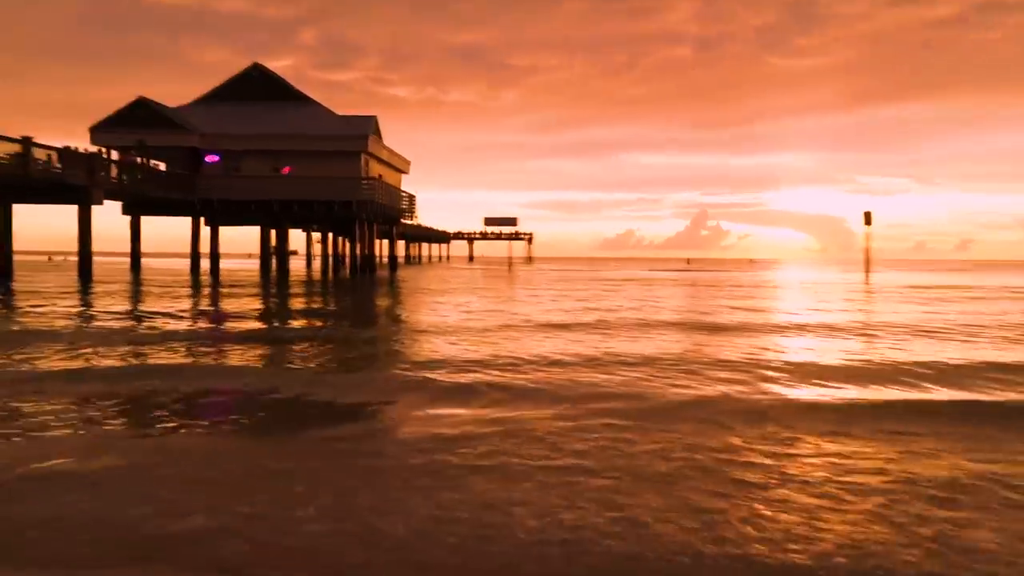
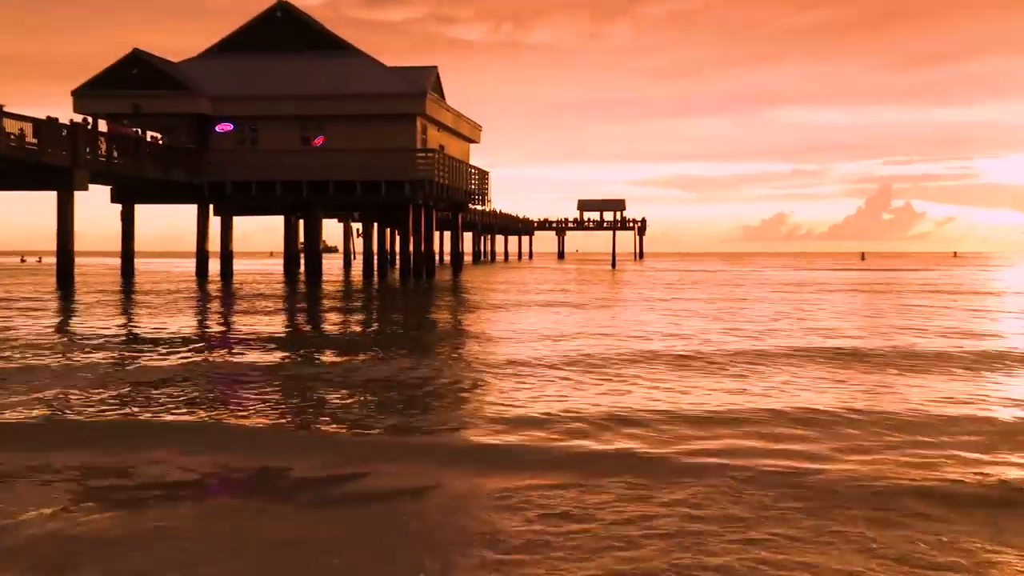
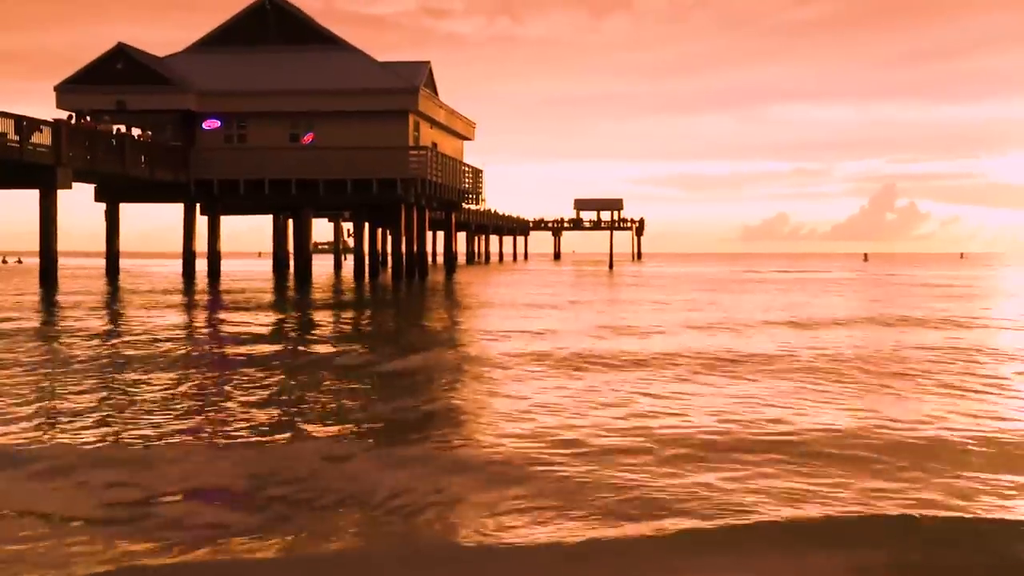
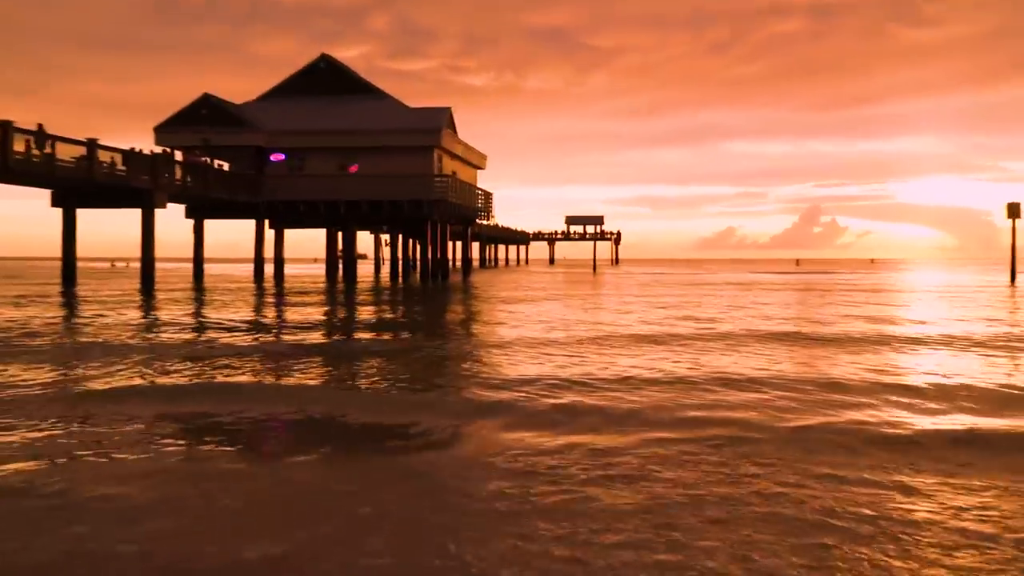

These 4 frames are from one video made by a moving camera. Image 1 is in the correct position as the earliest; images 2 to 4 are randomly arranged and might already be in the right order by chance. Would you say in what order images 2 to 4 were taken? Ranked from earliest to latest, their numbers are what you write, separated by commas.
4, 2, 3
